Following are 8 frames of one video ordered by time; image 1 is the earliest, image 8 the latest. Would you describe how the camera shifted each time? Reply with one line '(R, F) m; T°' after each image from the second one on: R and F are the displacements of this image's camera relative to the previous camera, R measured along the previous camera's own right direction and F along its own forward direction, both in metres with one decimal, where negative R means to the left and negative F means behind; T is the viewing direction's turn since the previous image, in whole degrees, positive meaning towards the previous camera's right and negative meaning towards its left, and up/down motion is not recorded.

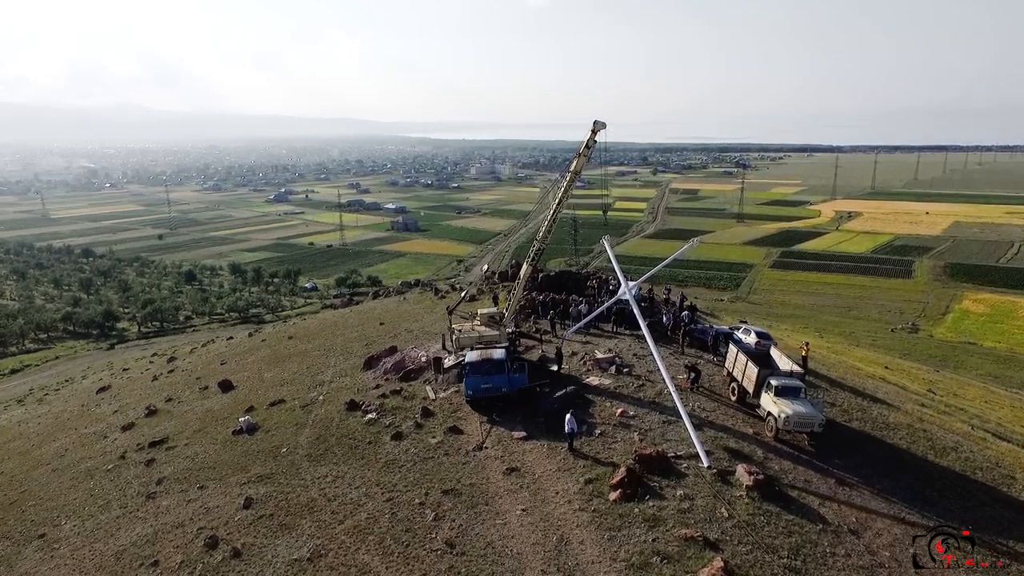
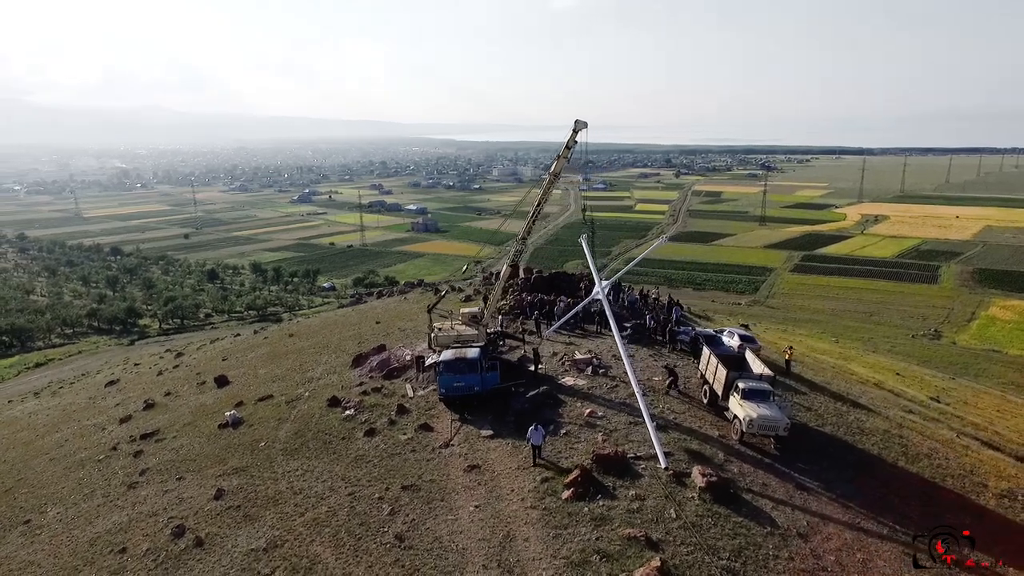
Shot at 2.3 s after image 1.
(+1.4, -0.1) m; -2°
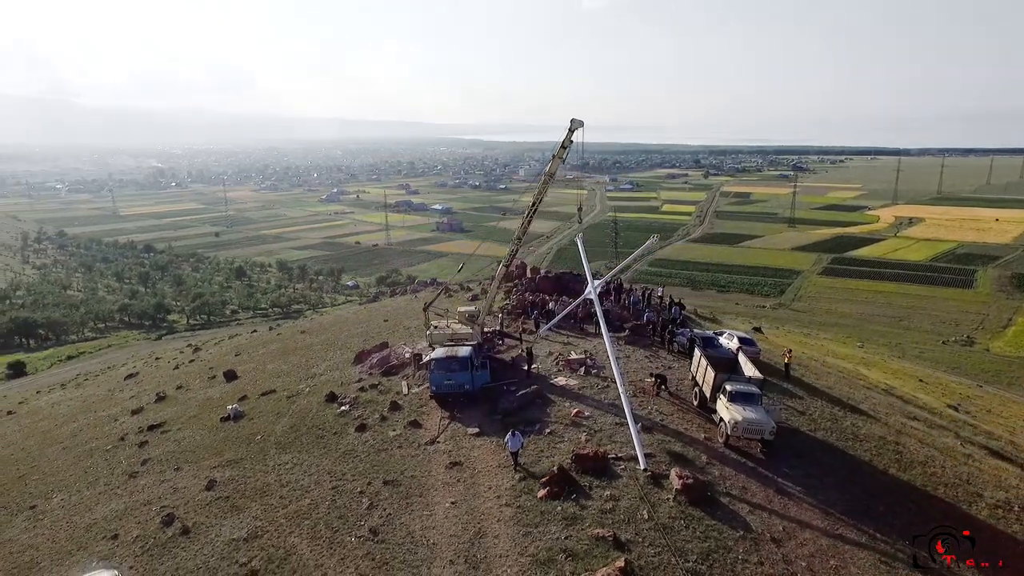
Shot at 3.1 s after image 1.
(+1.0, -0.1) m; -2°
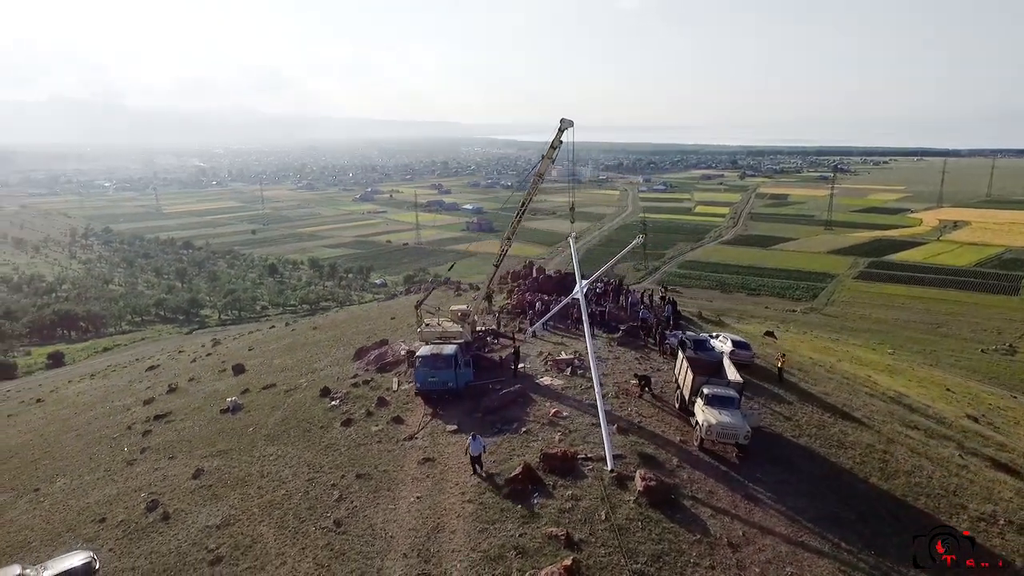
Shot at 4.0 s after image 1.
(+1.4, -0.1) m; -3°
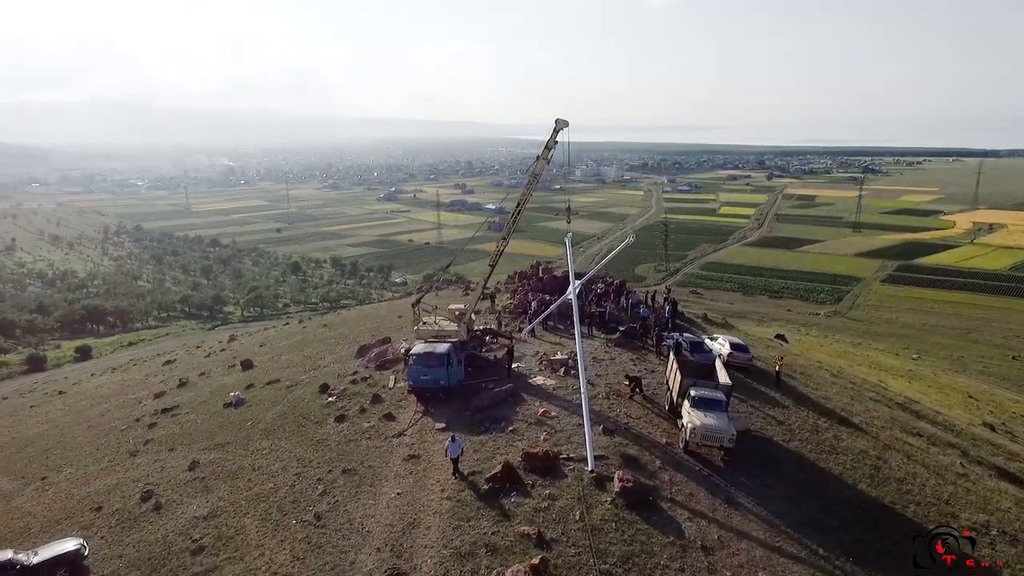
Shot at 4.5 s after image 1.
(+0.9, -0.1) m; -2°
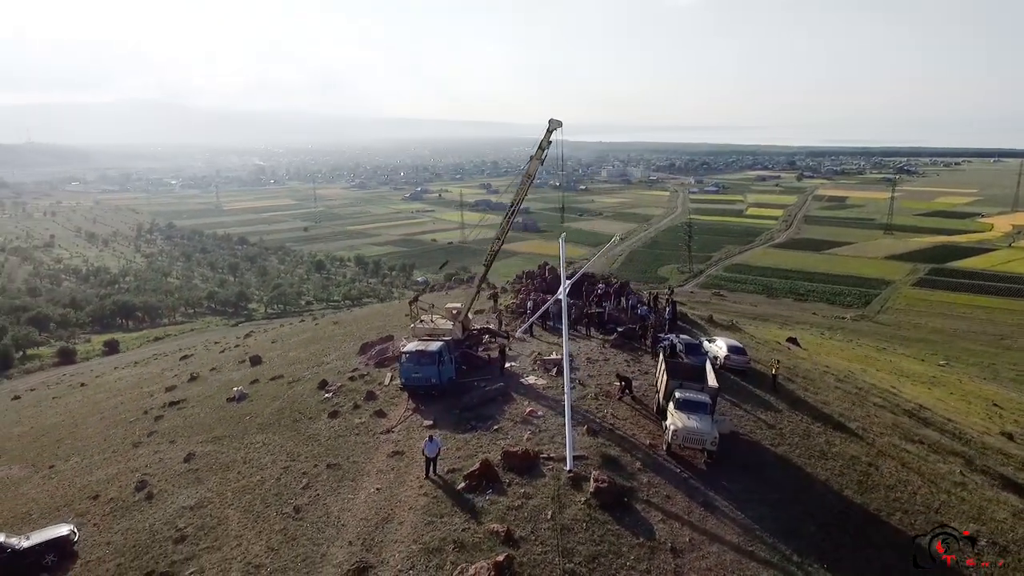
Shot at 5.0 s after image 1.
(+1.0, -0.1) m; -2°
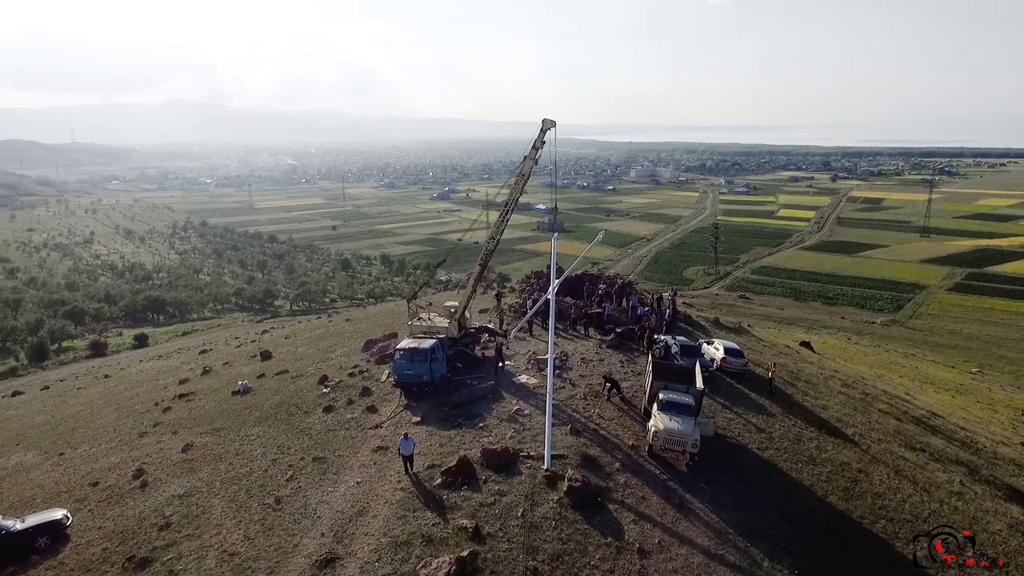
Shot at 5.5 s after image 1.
(+1.1, -0.1) m; -3°
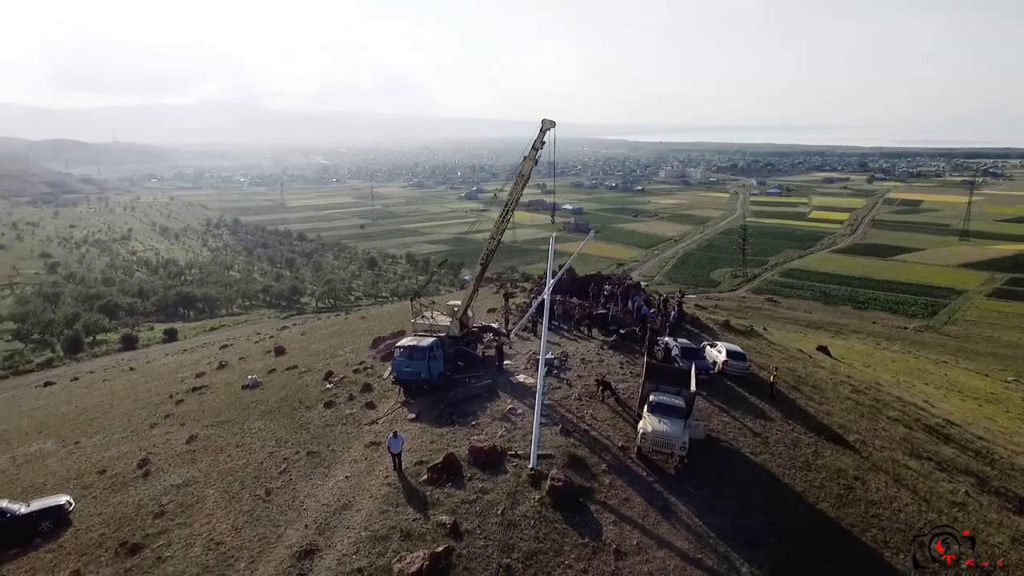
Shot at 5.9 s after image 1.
(+0.9, -0.1) m; -3°
